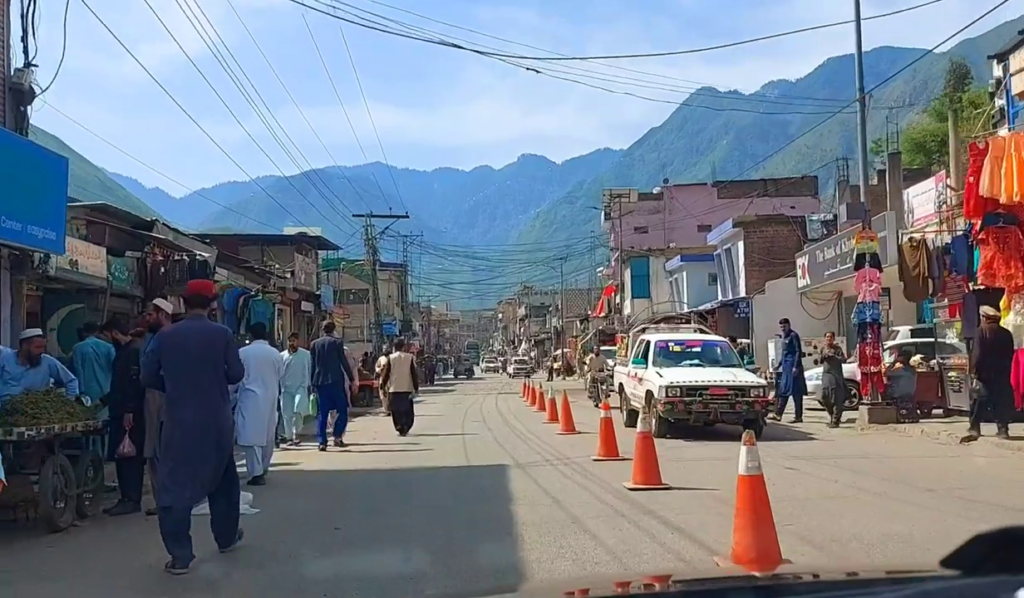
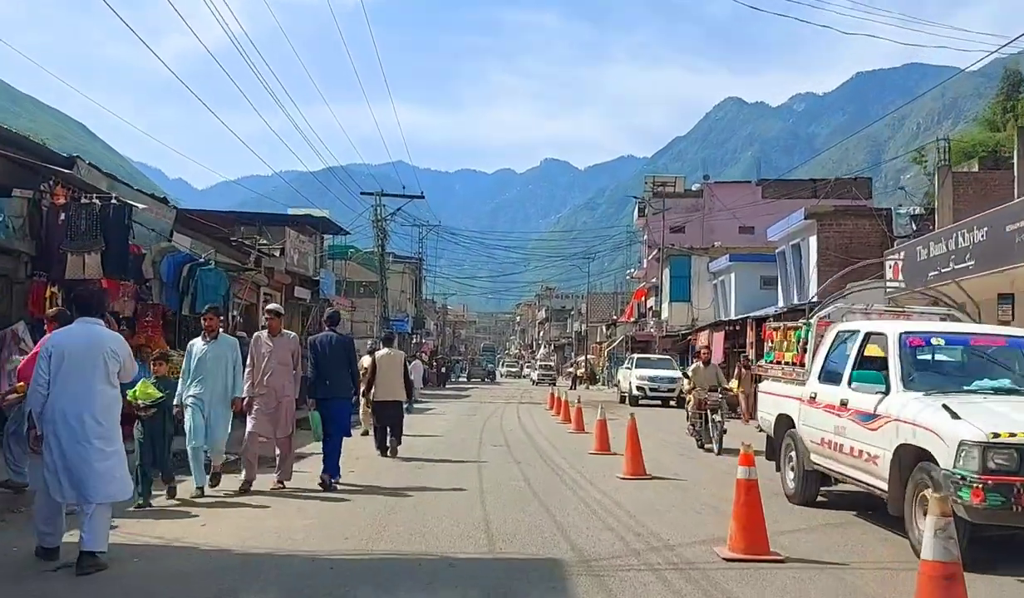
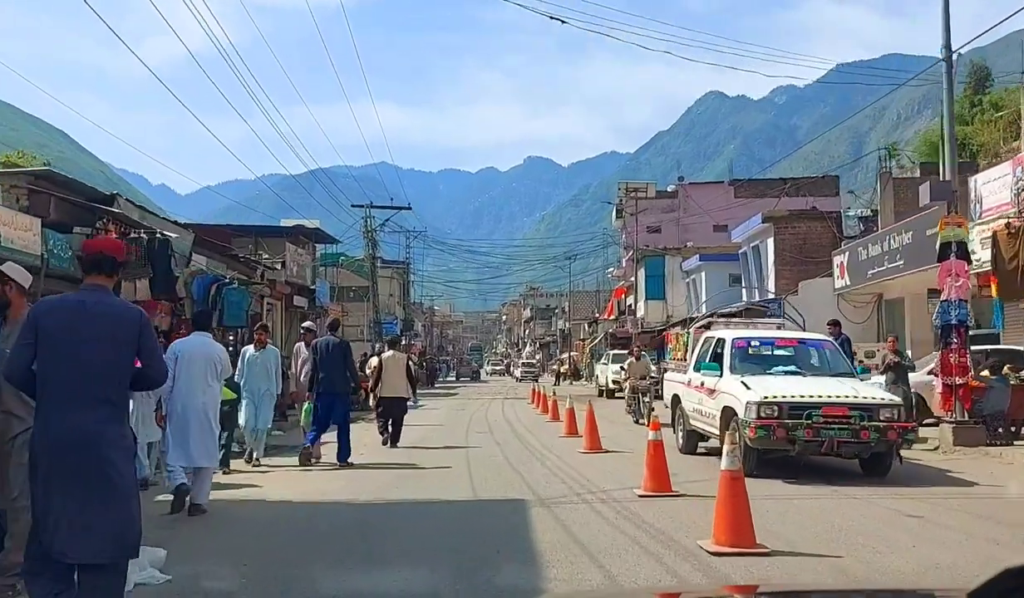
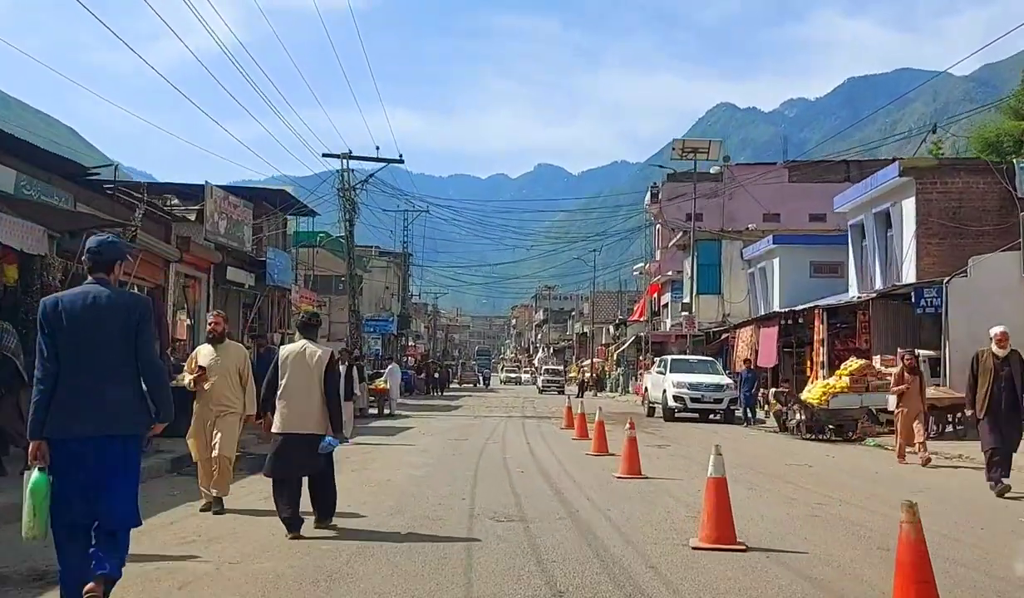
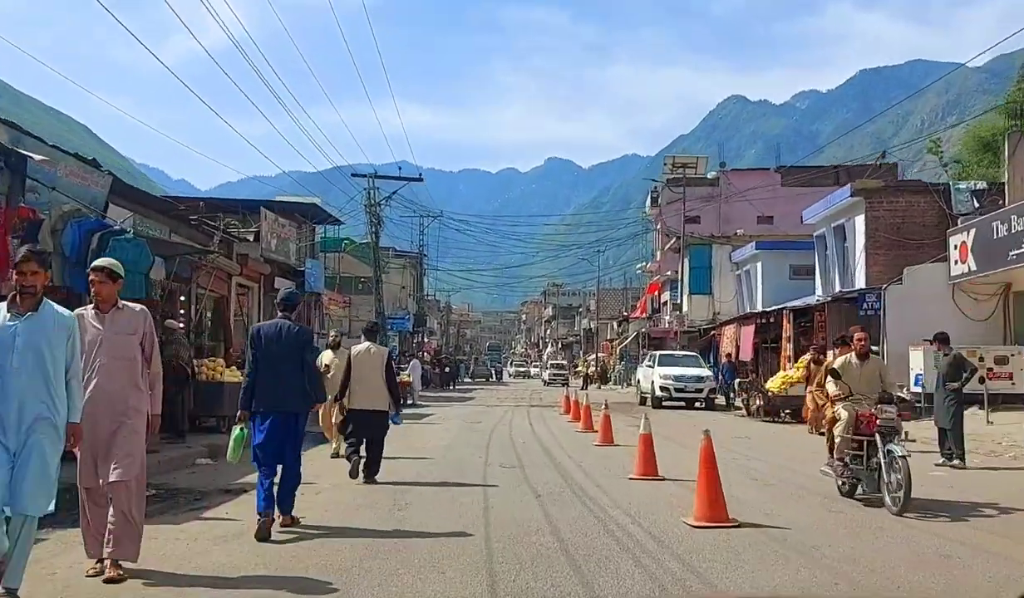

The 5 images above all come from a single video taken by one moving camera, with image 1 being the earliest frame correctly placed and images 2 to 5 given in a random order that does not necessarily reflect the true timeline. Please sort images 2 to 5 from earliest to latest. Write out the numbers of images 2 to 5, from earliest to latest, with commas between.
3, 2, 5, 4
